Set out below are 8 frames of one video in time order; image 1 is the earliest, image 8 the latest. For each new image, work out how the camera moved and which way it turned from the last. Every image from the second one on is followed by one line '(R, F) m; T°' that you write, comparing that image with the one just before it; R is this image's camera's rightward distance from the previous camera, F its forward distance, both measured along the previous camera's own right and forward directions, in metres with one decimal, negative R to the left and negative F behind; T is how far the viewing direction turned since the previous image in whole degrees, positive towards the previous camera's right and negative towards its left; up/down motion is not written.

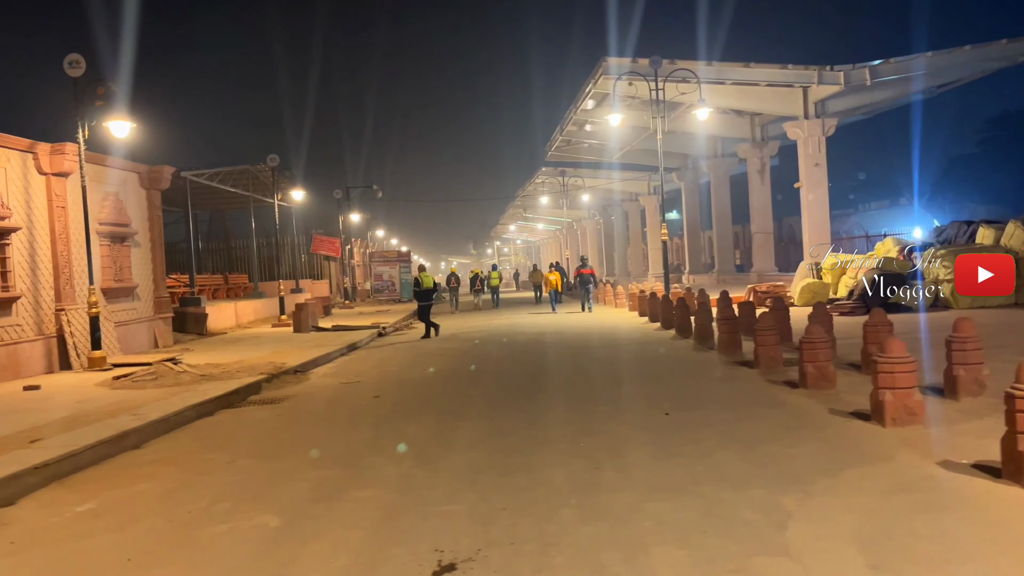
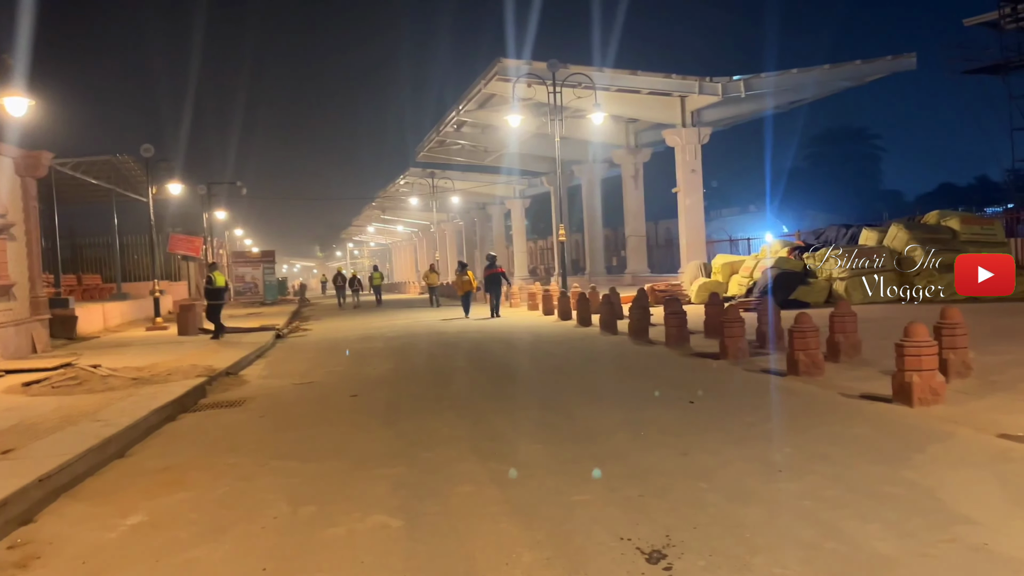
(-1.4, +0.3) m; +10°
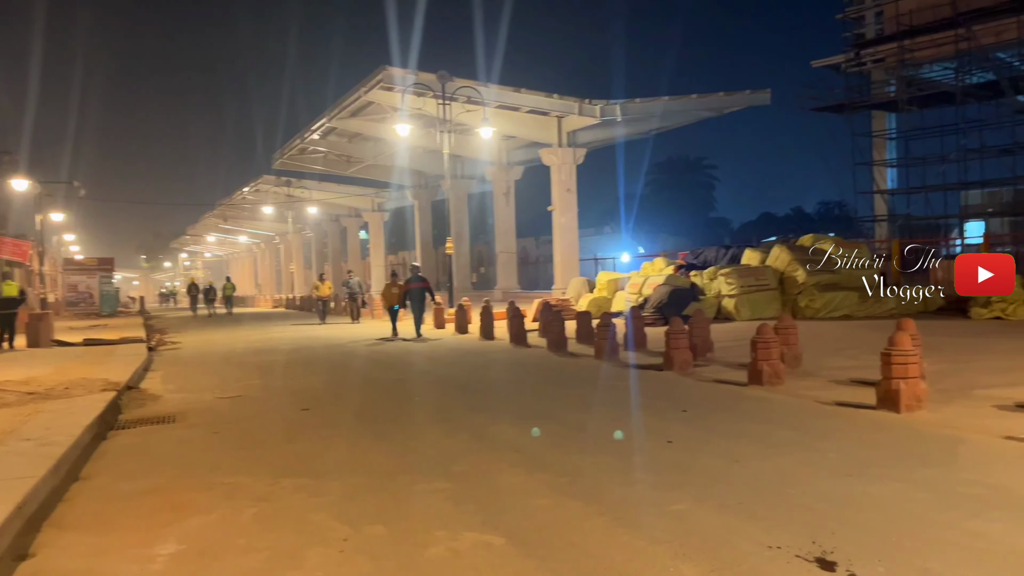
(-1.3, +0.4) m; +11°
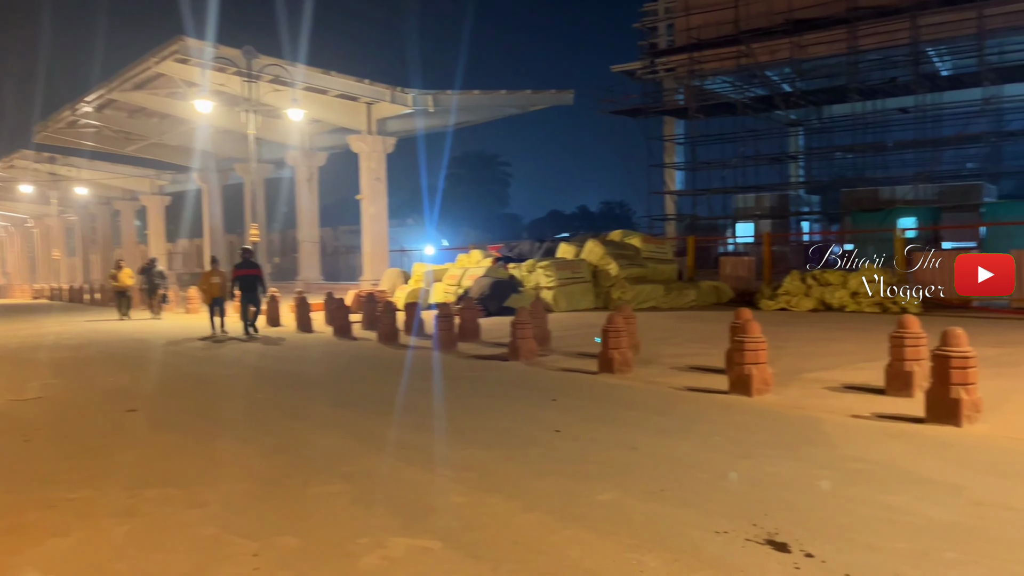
(-0.6, +0.3) m; +14°
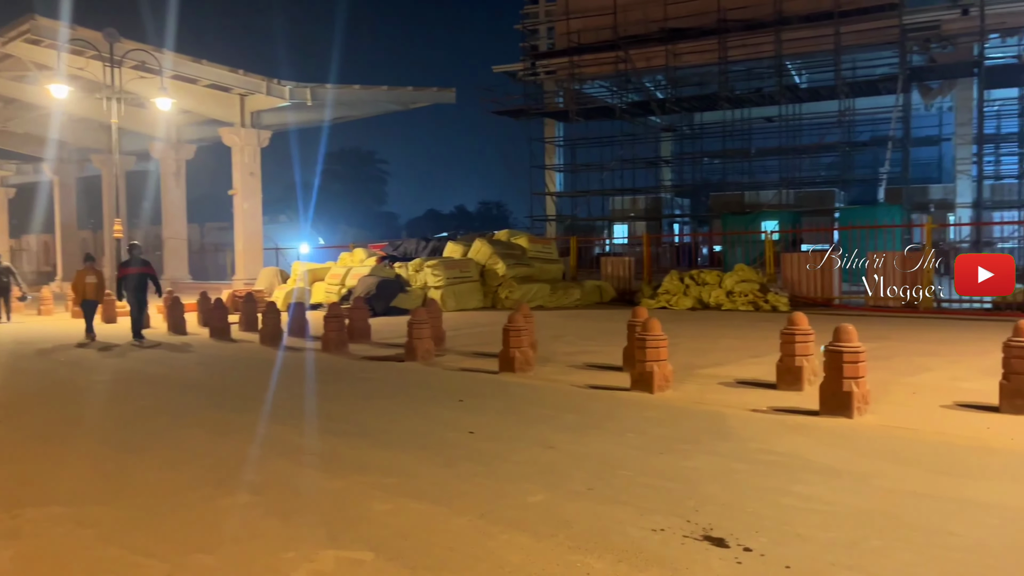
(-0.2, +0.1) m; +9°
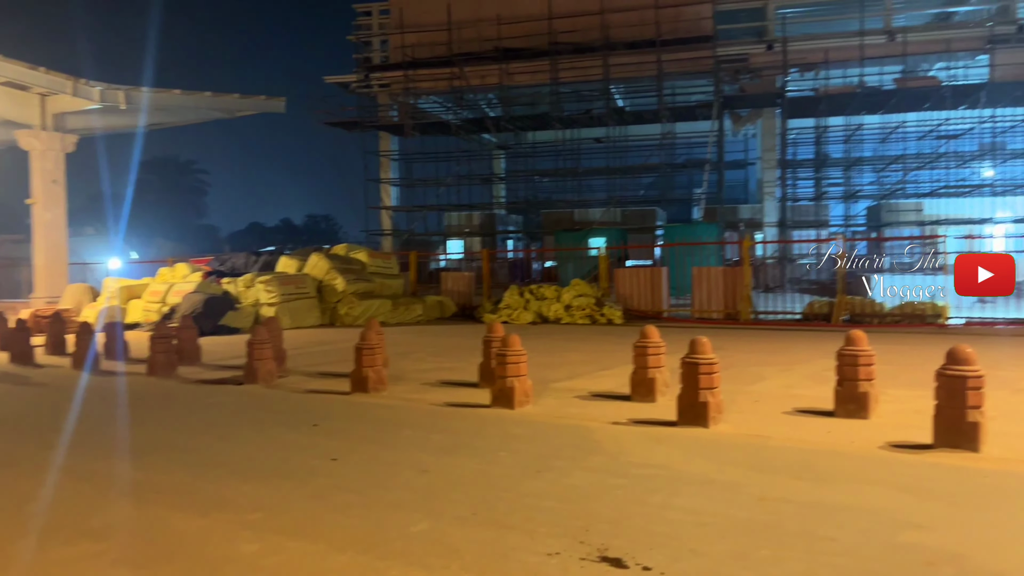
(-0.2, +0.2) m; +12°
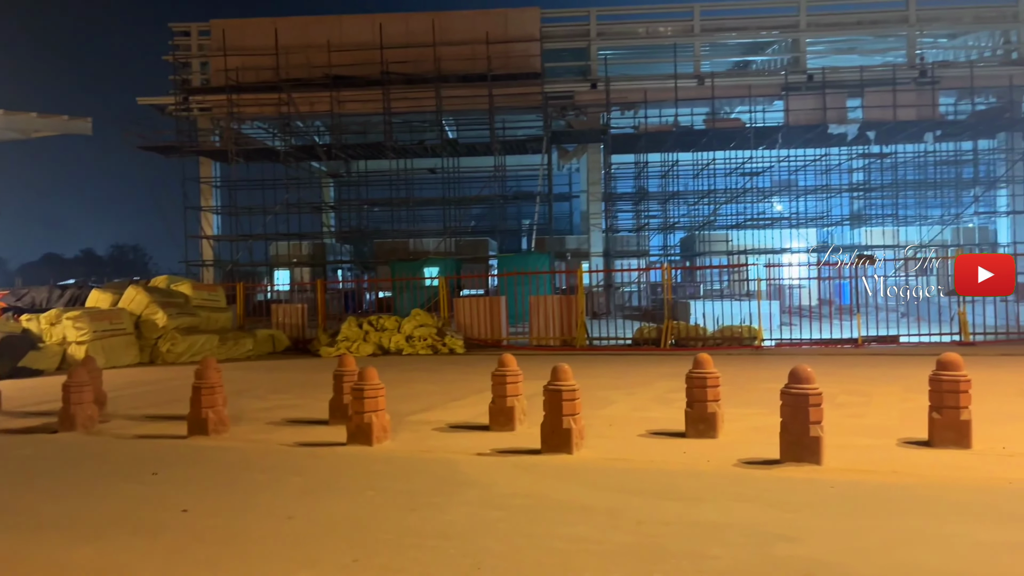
(-0.2, +0.1) m; +12°
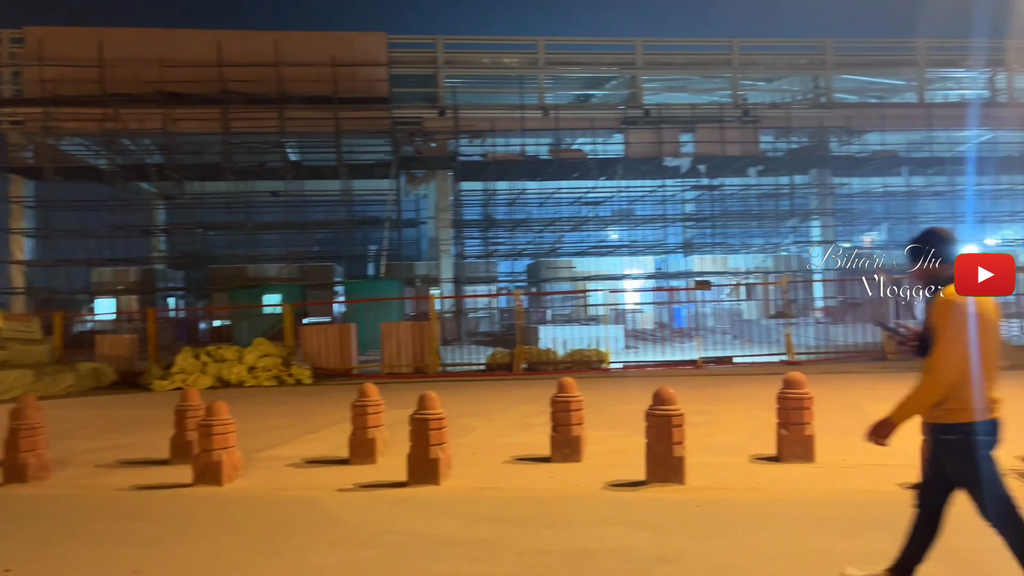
(-0.2, +0.1) m; +11°
